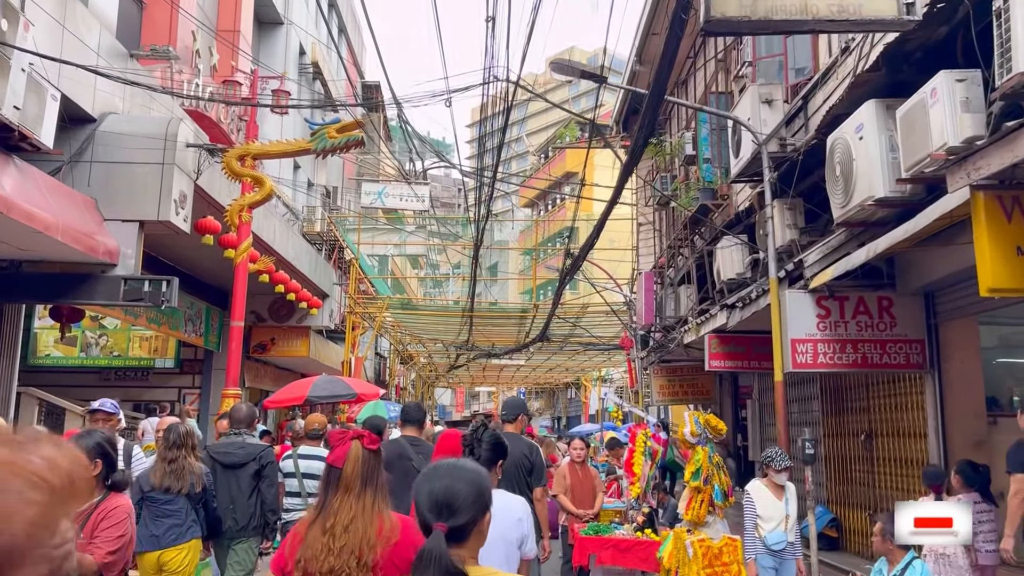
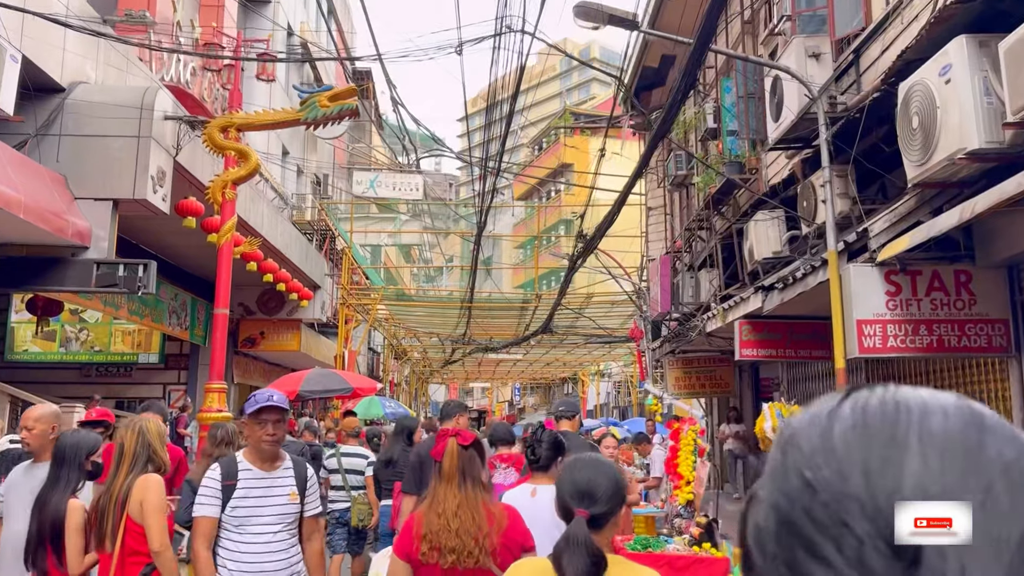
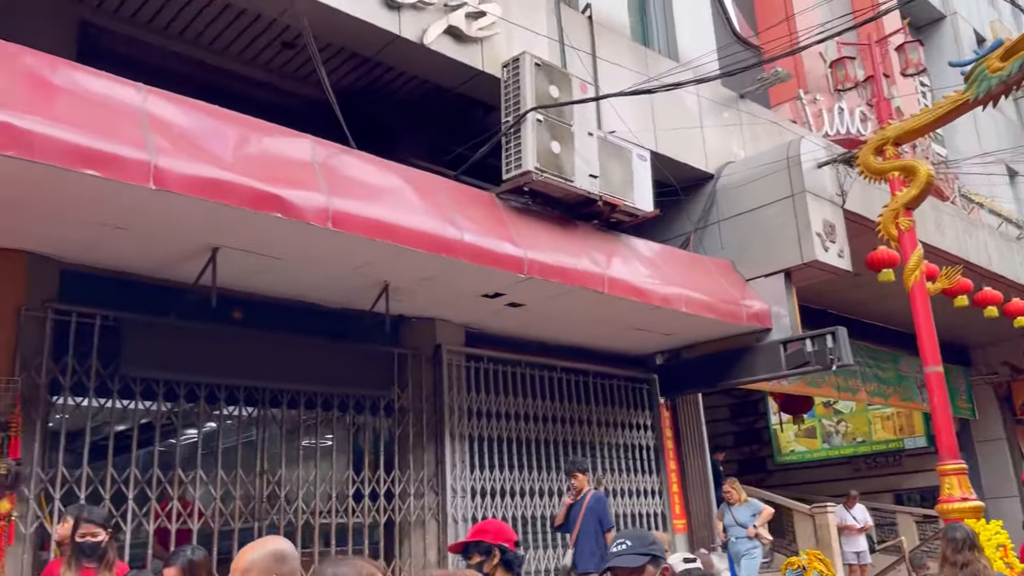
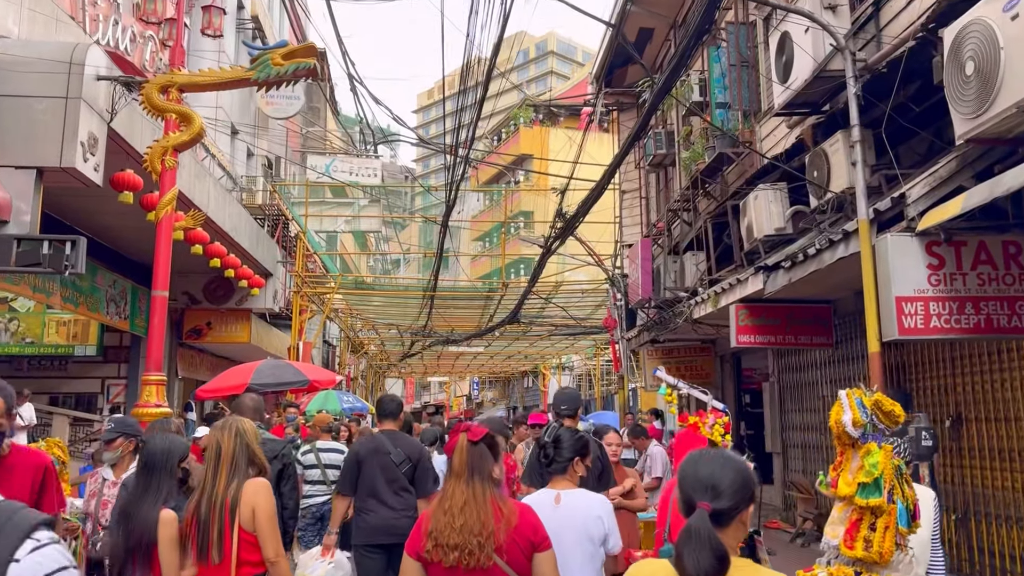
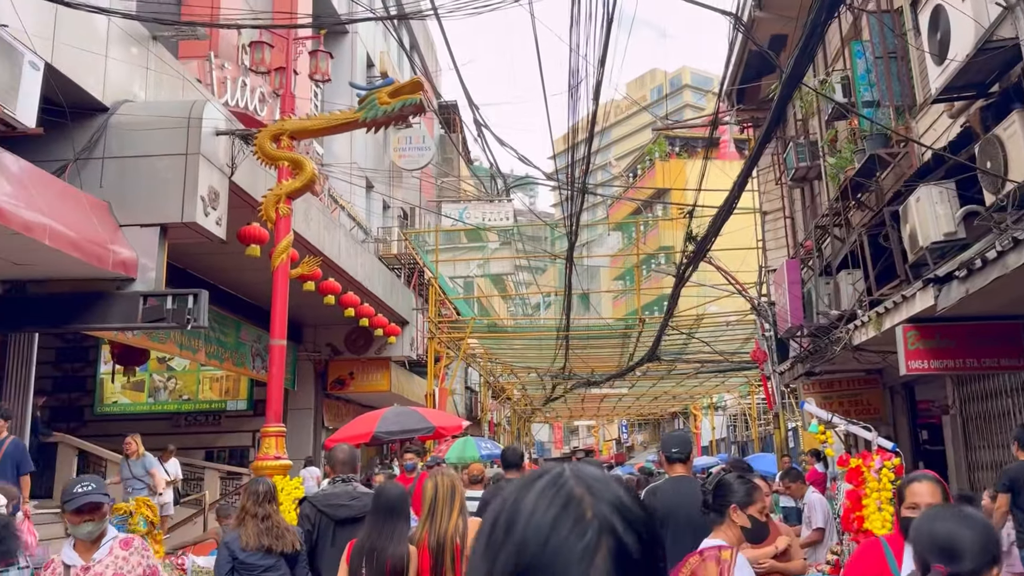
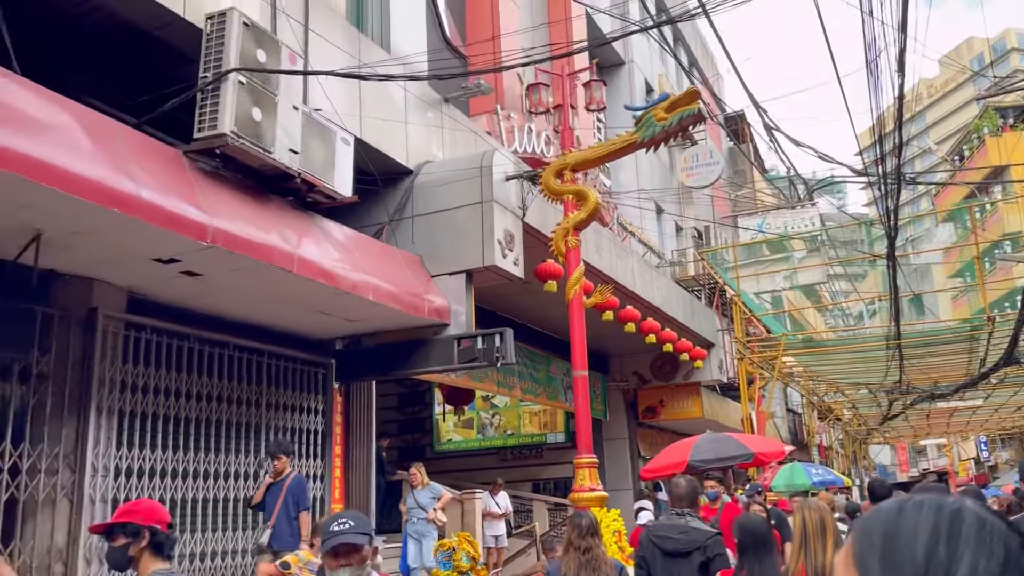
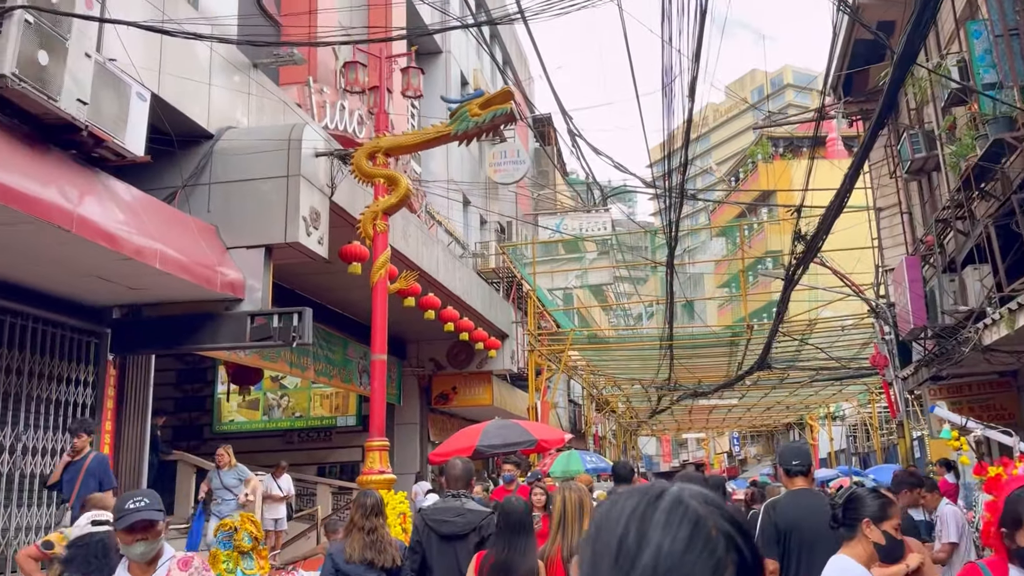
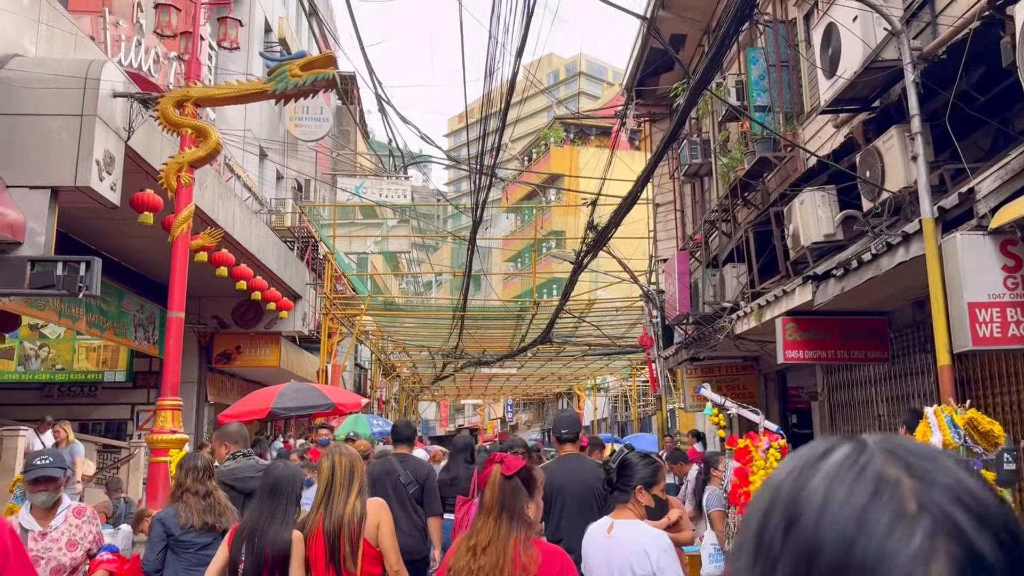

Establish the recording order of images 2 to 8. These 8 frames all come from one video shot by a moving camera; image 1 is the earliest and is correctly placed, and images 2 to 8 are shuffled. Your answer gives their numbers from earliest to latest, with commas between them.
2, 4, 8, 5, 7, 6, 3
